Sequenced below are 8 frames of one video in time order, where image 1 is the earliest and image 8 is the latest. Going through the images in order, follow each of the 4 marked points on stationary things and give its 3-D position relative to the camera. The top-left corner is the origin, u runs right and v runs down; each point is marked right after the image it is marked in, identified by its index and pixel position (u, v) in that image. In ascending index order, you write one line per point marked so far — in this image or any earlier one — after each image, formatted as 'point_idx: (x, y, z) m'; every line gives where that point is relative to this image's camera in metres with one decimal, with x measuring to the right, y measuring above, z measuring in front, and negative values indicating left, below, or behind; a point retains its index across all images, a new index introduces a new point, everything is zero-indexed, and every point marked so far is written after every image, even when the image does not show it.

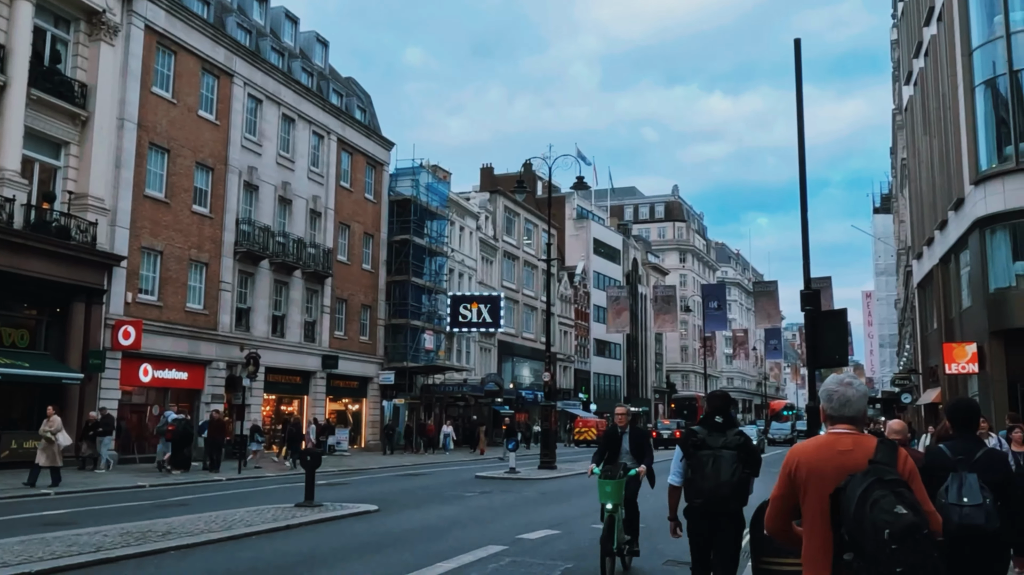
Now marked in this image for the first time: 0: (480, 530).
0: (-0.5, -3.6, +13.6) m
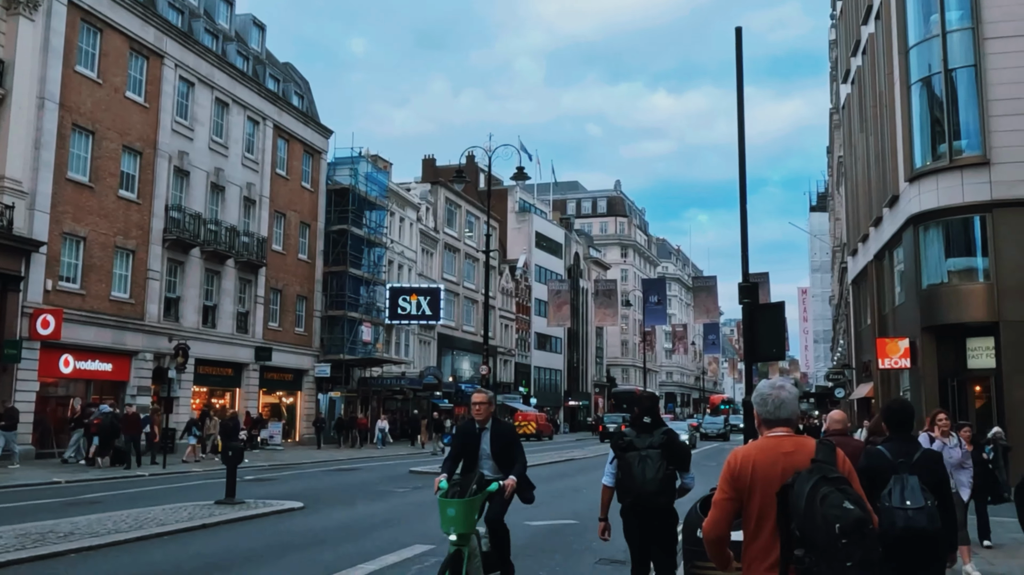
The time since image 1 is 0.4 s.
0: (-1.5, -3.4, +13.1) m
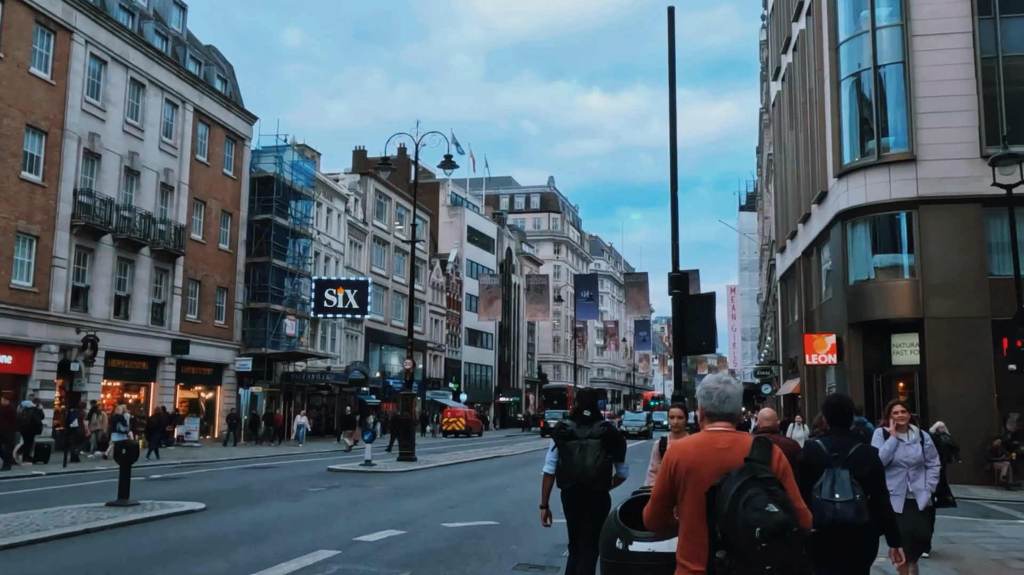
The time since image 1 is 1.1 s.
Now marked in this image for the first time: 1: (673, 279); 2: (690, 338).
0: (-2.6, -3.2, +12.3) m
1: (+2.3, +0.1, +13.3) m
2: (+2.4, -0.7, +12.7) m
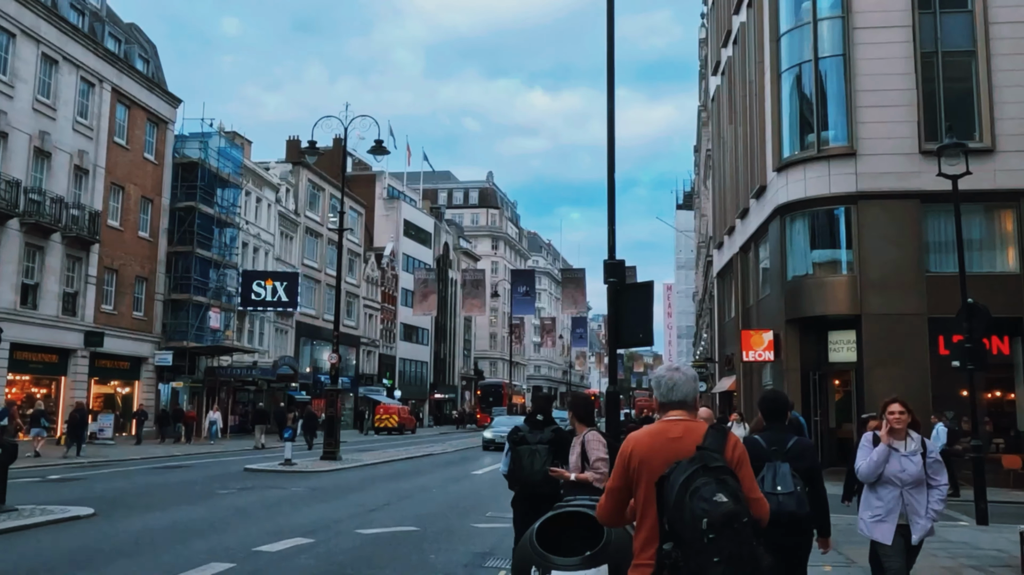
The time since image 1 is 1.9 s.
0: (-3.5, -3.0, +11.1) m
1: (+1.3, +0.3, +12.4) m
2: (+1.5, -0.5, +11.9) m
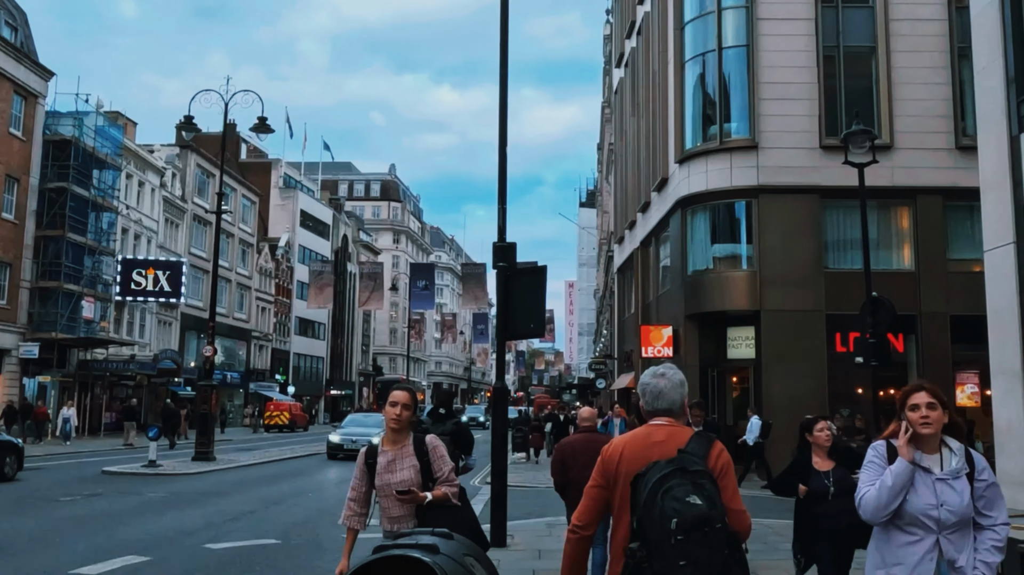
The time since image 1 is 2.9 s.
0: (-4.9, -2.8, +9.5) m
1: (-0.2, +0.5, +11.3) m
2: (0.0, -0.4, +10.8) m
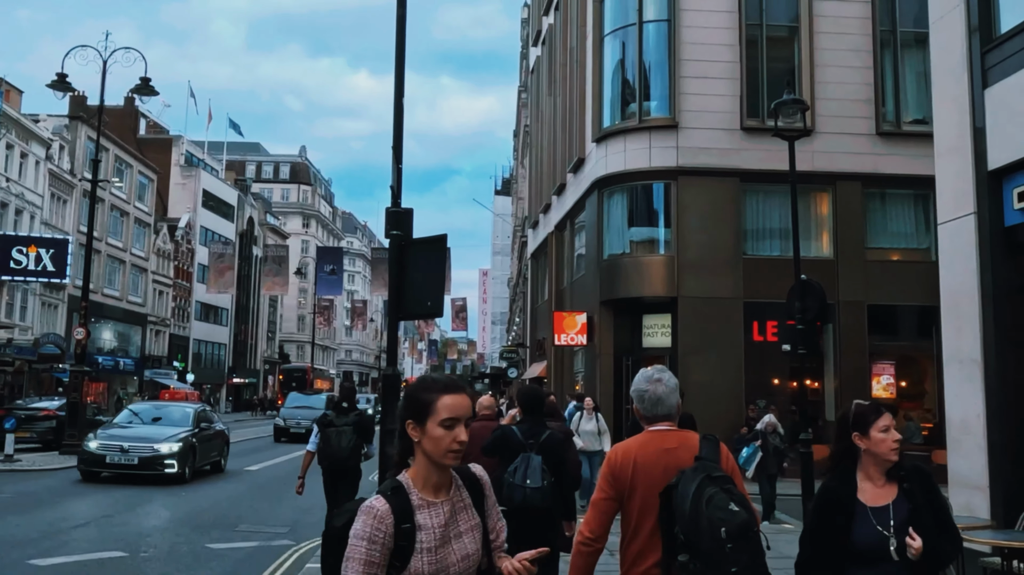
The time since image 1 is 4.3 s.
0: (-5.9, -2.4, +7.6) m
1: (-1.3, +0.7, +9.8) m
2: (-1.0, -0.1, +9.3) m
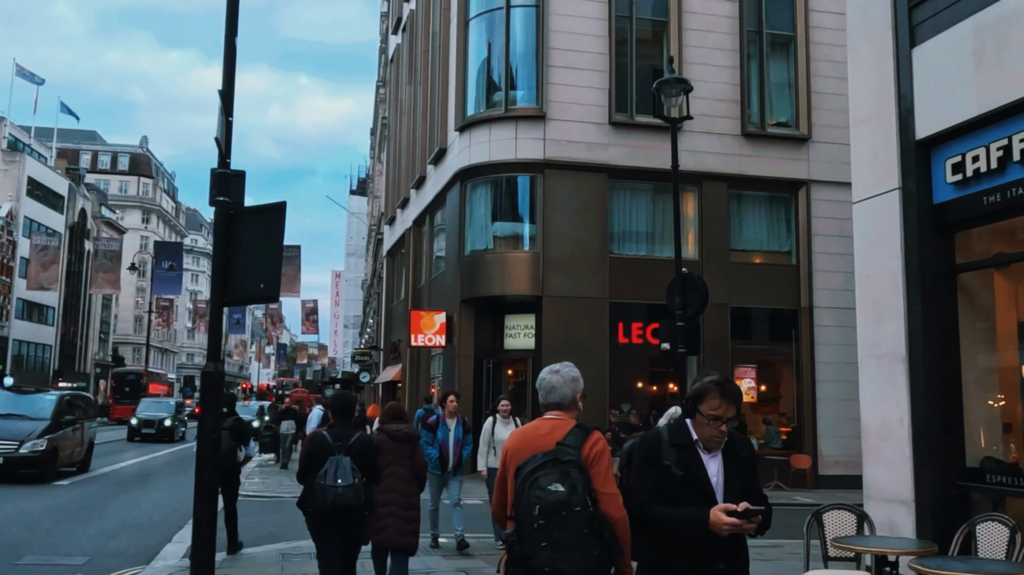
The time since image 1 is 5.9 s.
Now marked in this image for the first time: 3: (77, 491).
0: (-6.8, -2.2, +5.2) m
1: (-2.5, +0.9, +8.1) m
2: (-2.2, +0.1, +7.7) m
3: (-7.8, -3.7, +16.7) m
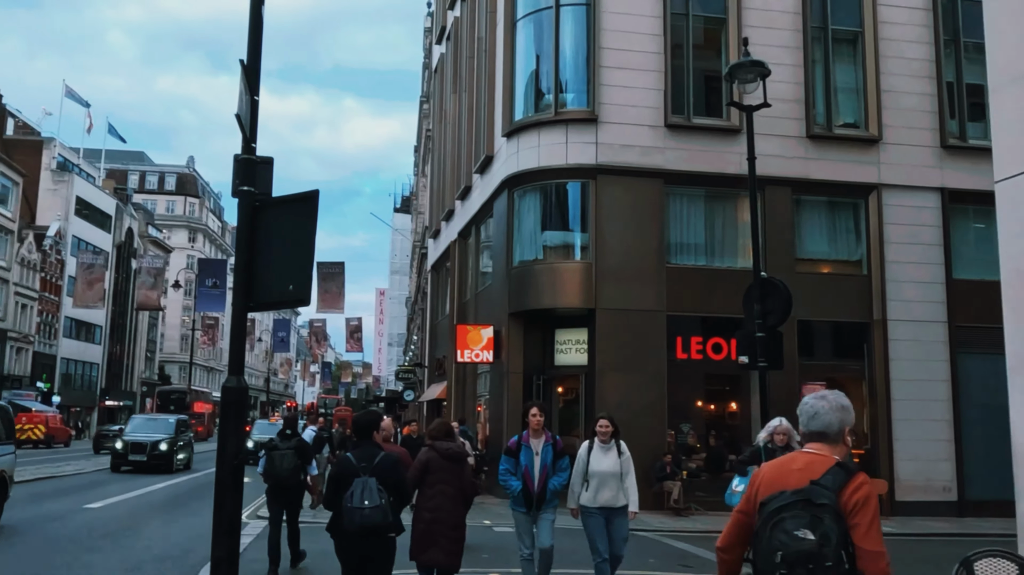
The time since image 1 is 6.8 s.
0: (-6.4, -2.2, +4.4) m
1: (-2.1, +0.9, +7.1) m
2: (-1.8, +0.1, +6.6) m
3: (-6.9, -3.9, +15.9) m
